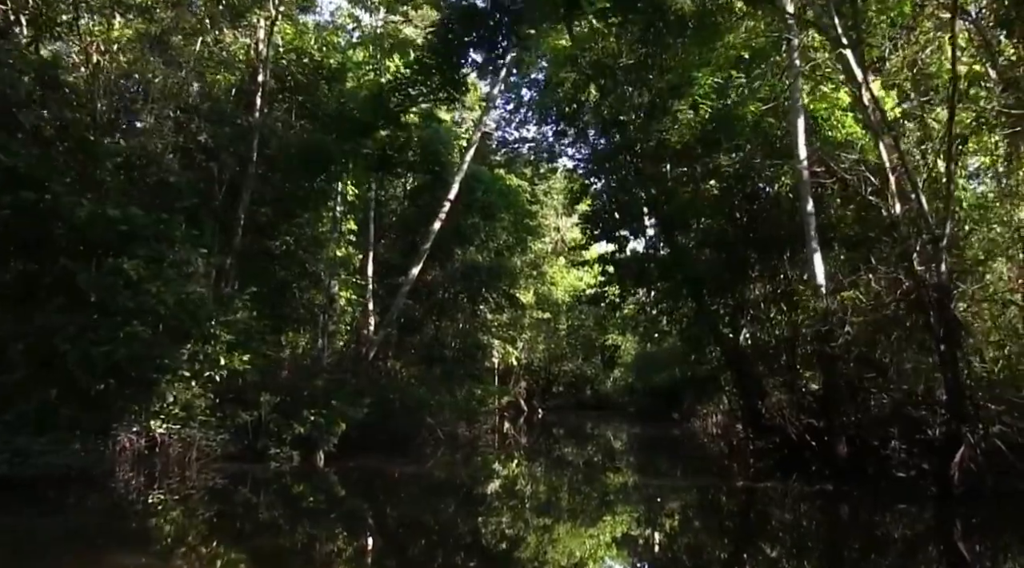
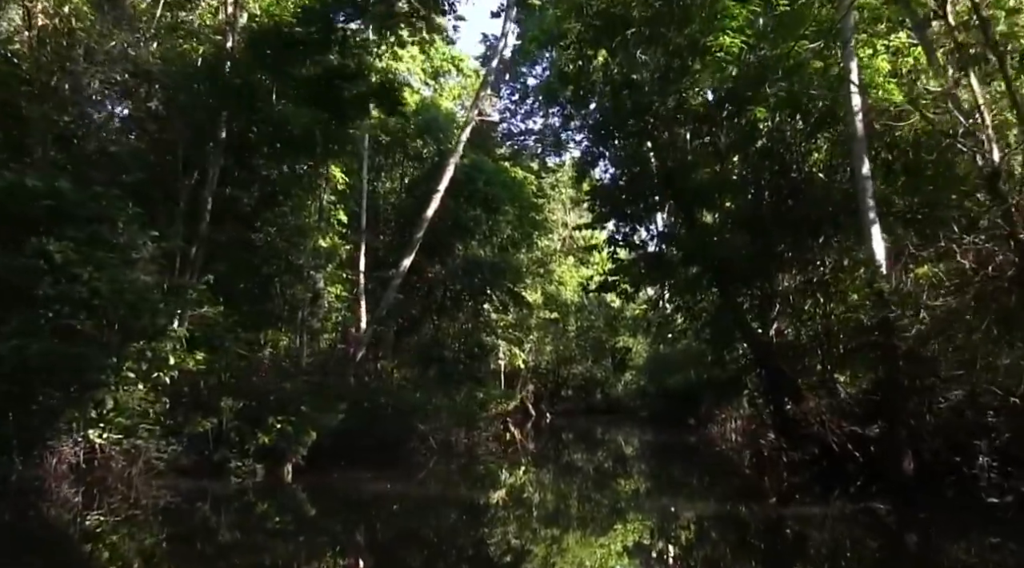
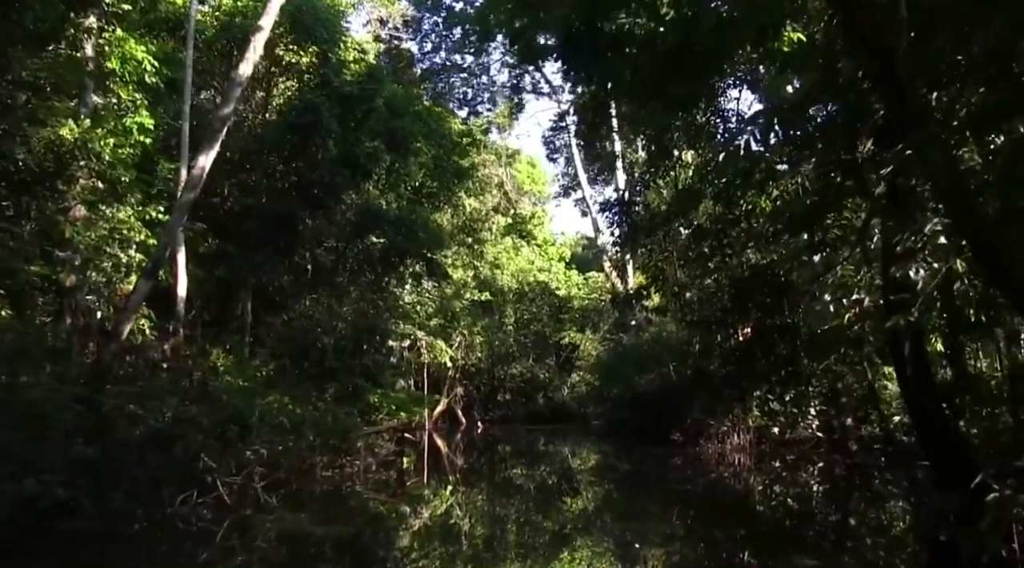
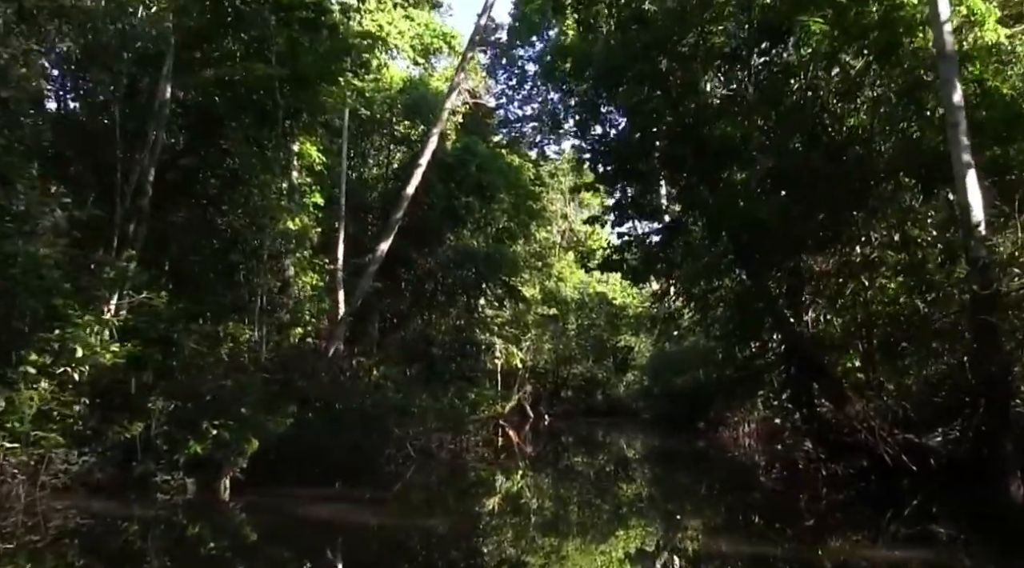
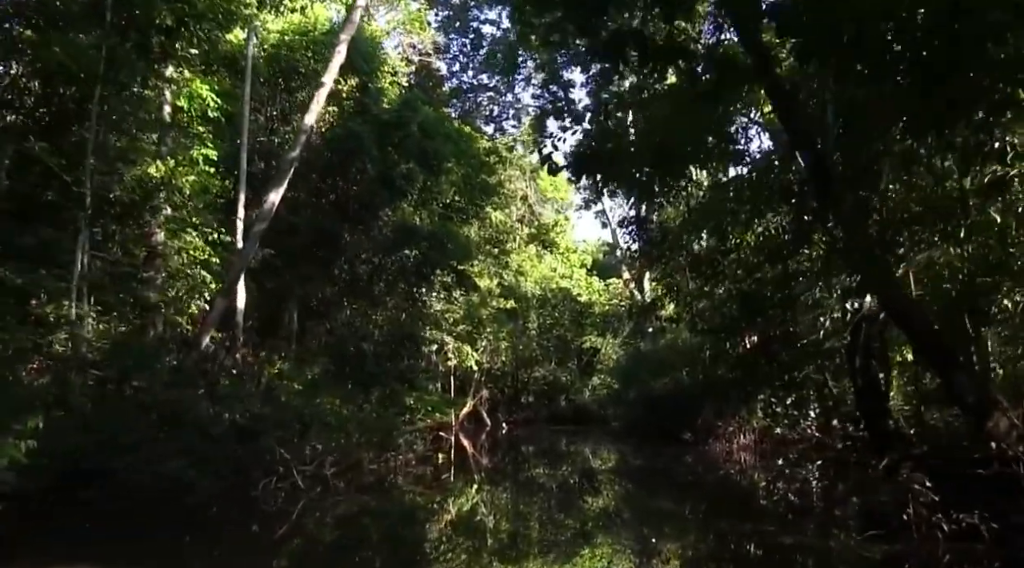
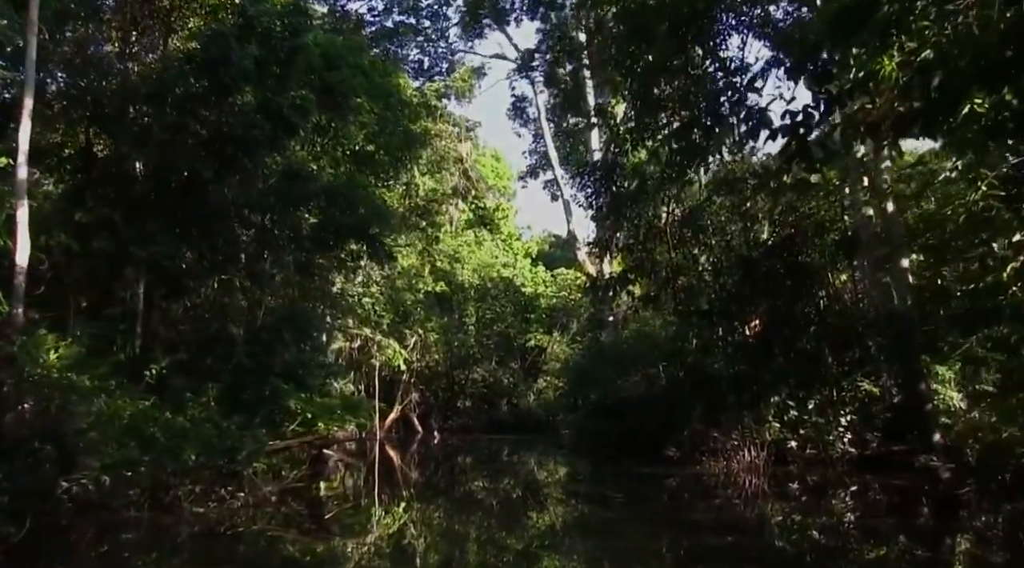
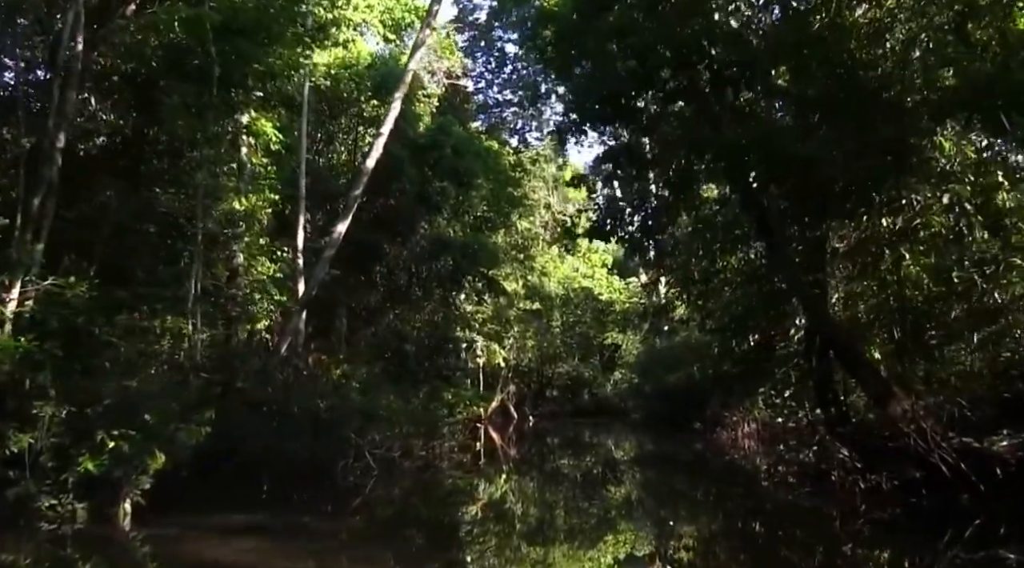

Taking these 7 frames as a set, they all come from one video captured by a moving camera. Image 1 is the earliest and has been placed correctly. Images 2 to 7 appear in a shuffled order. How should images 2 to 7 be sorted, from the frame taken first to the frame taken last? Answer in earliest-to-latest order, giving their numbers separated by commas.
2, 4, 7, 5, 3, 6
